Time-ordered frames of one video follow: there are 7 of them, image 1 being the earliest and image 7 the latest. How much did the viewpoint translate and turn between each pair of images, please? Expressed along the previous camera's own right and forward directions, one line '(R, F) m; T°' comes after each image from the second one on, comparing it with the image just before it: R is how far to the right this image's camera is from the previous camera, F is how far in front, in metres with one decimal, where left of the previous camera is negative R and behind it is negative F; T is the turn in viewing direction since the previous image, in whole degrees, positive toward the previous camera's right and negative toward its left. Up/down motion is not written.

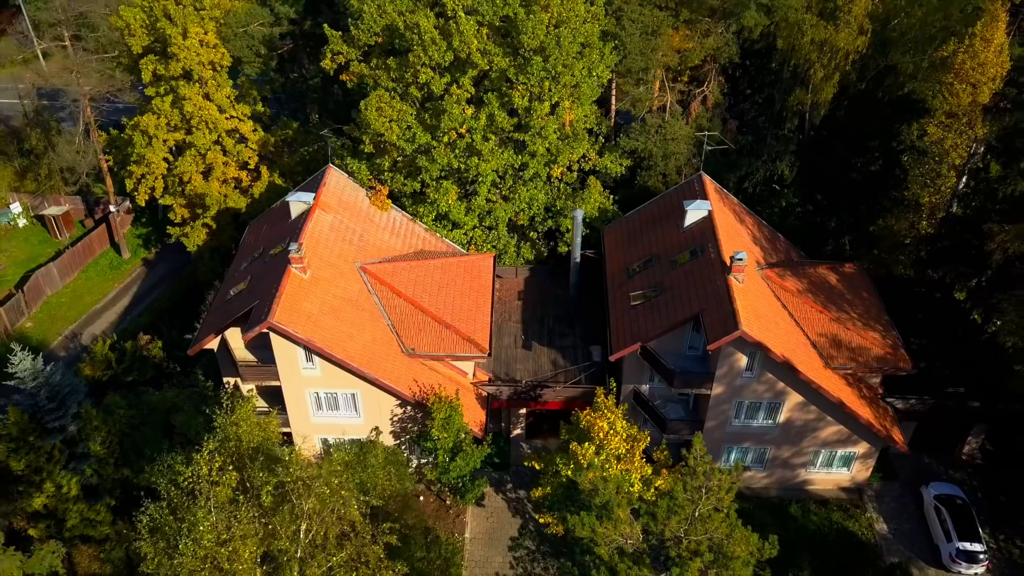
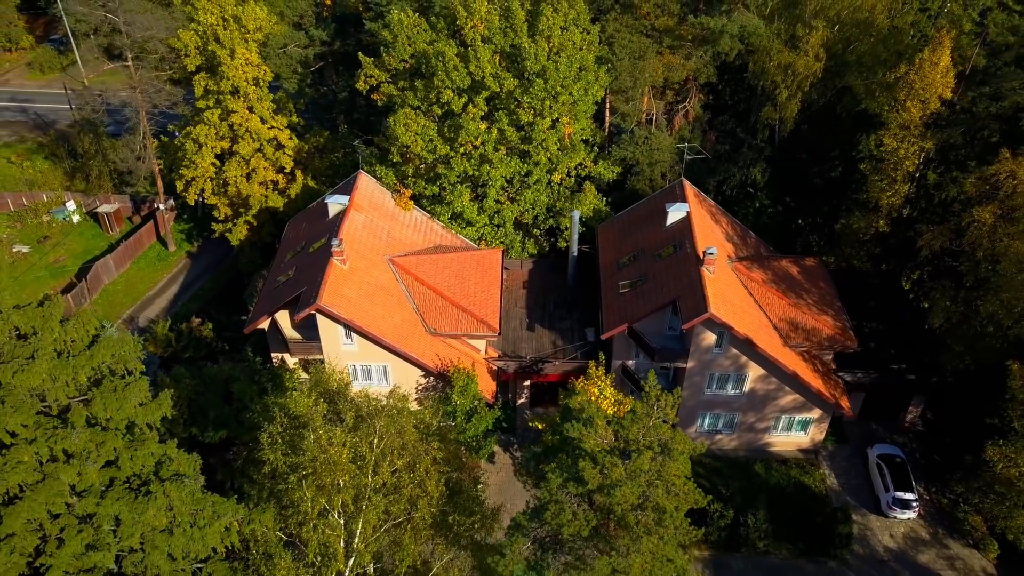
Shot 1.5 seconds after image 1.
(-0.2, -4.2) m; 0°
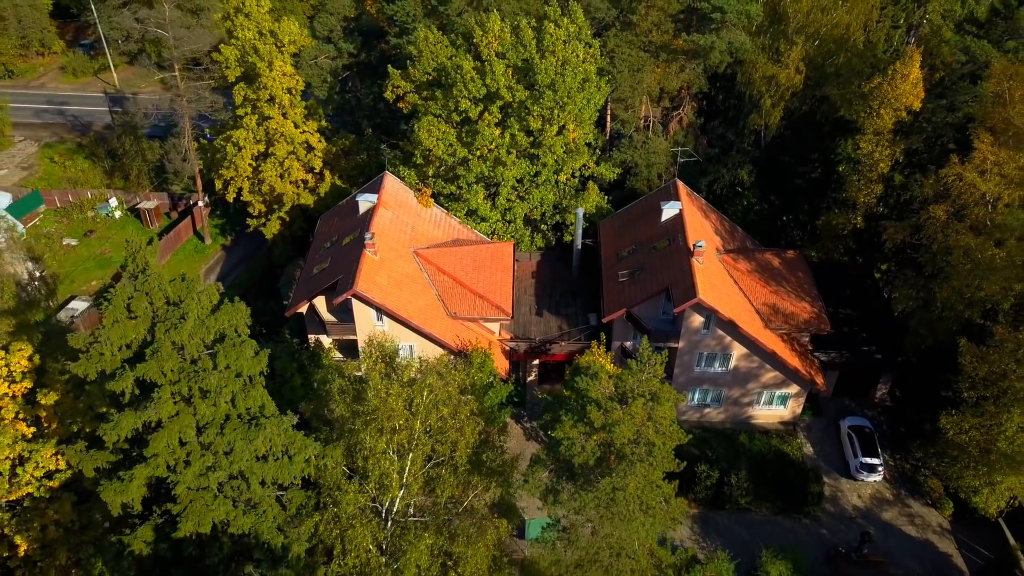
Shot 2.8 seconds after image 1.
(-0.4, -3.4) m; 0°
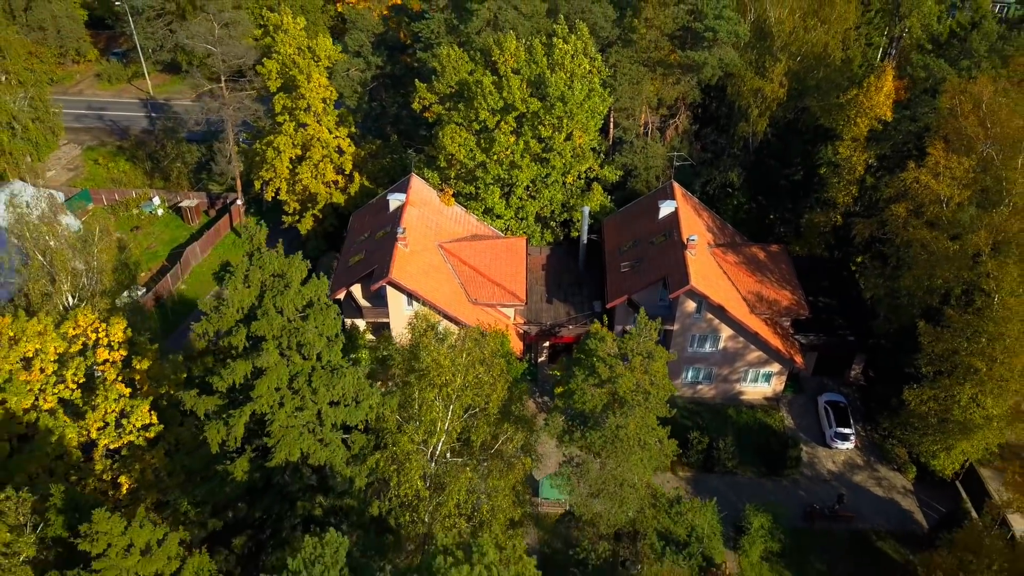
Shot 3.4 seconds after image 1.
(-0.6, -3.9) m; 0°
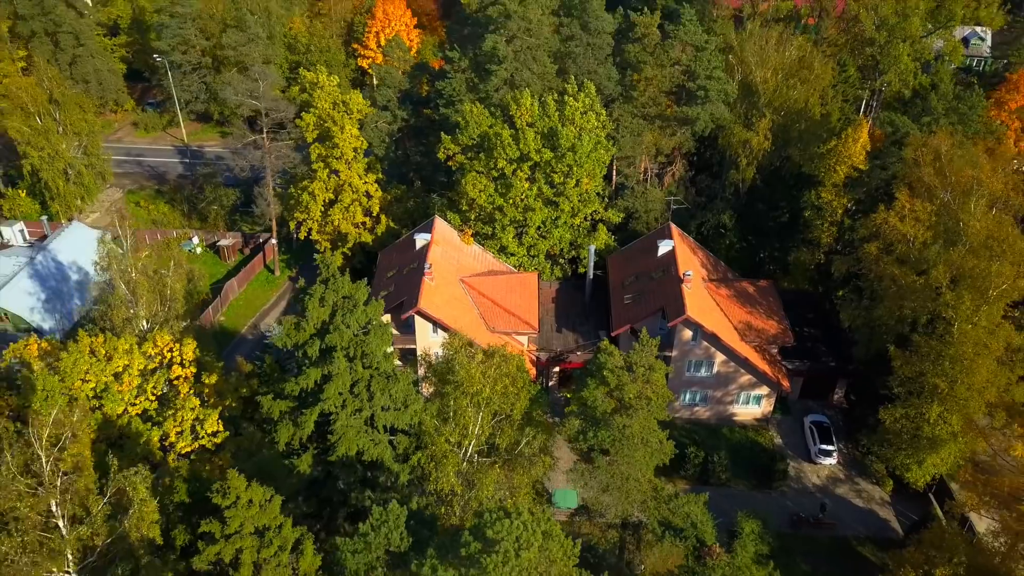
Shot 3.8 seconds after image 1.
(-0.6, -3.9) m; 0°
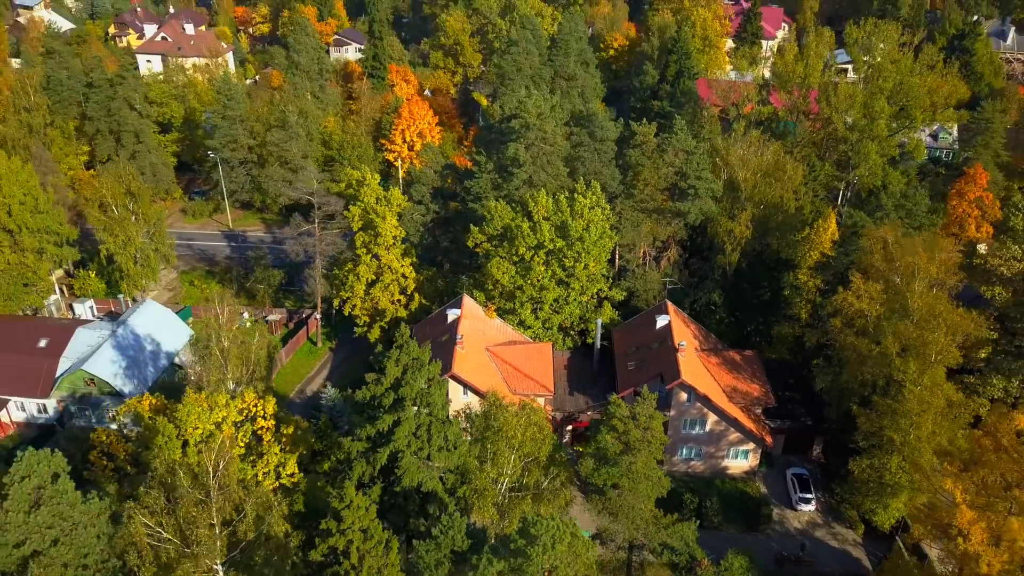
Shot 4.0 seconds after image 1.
(-1.0, -6.5) m; 0°
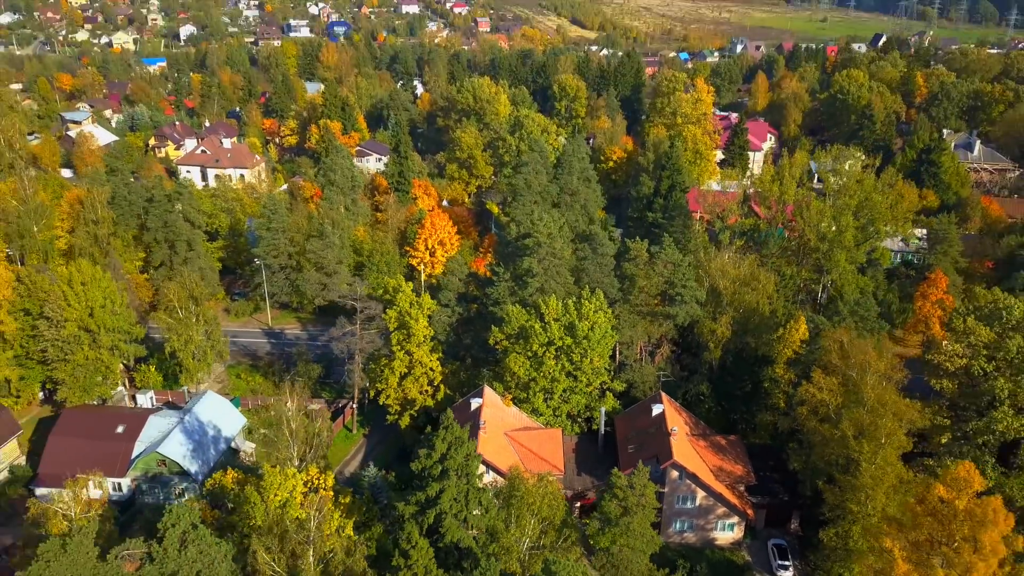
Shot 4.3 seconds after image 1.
(-0.8, -8.0) m; 0°
